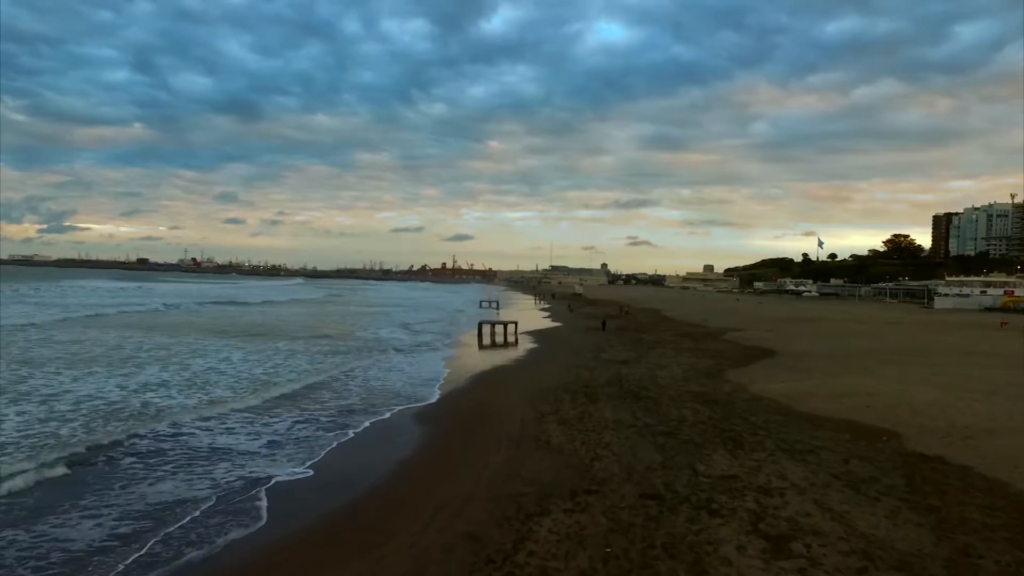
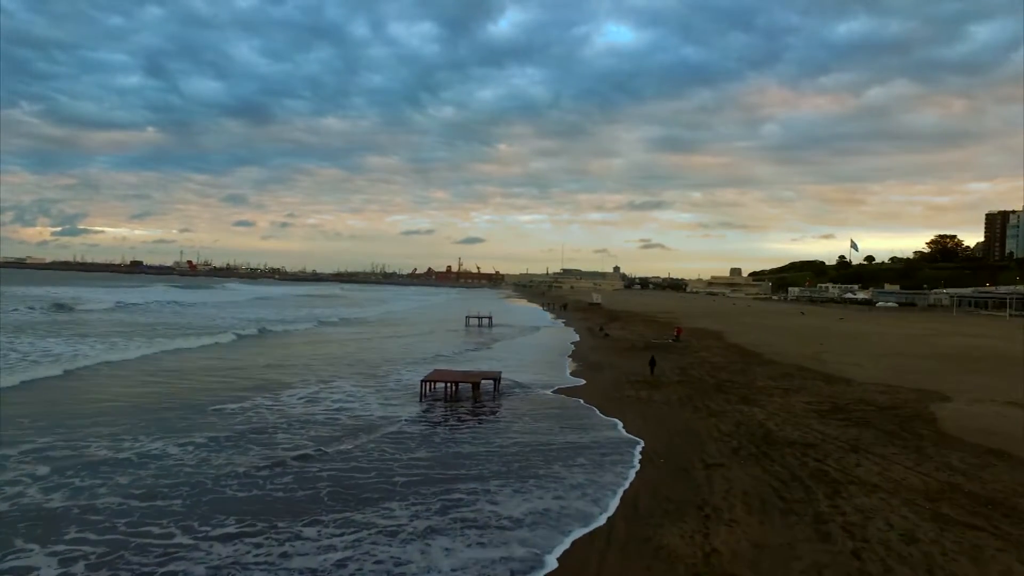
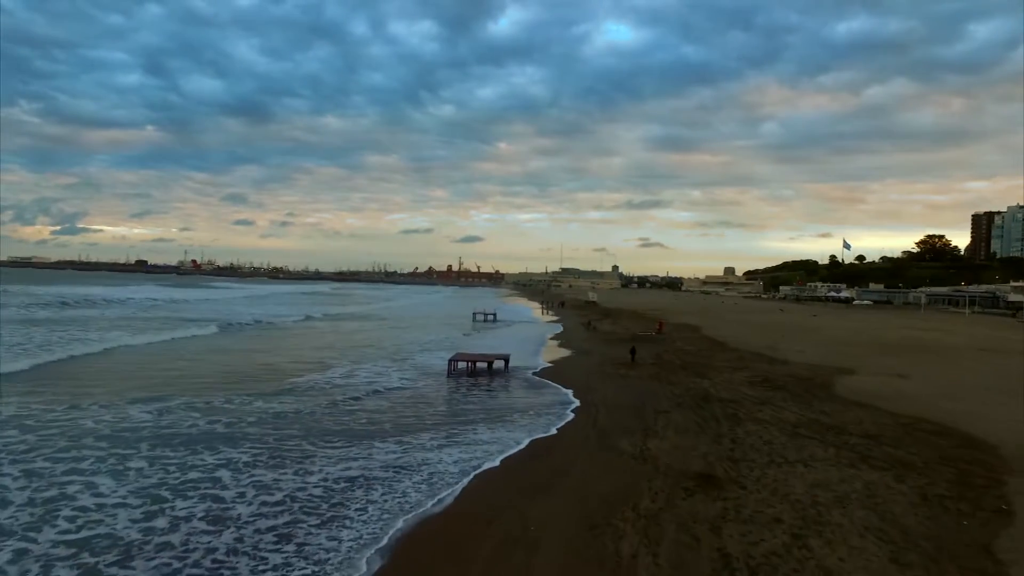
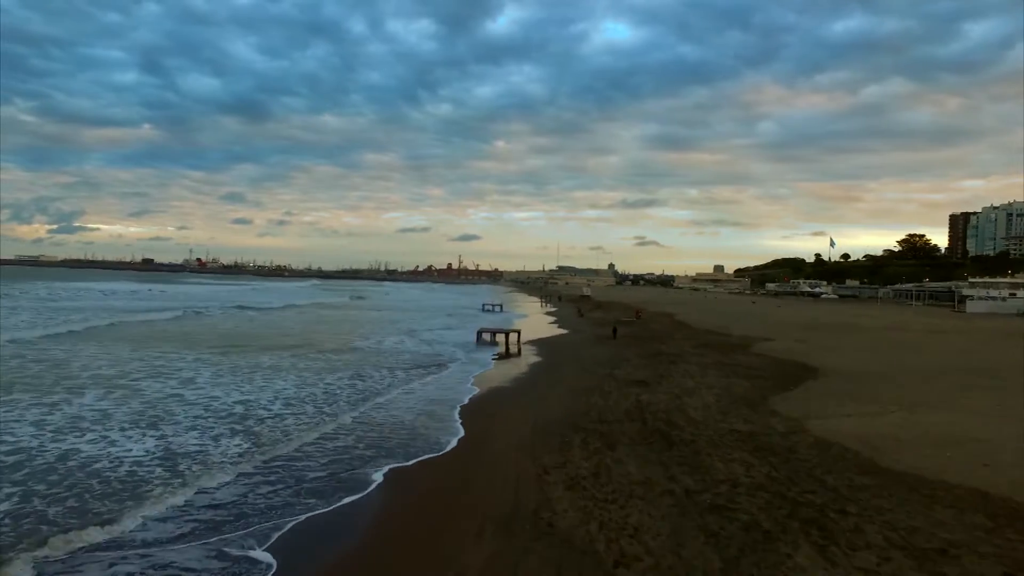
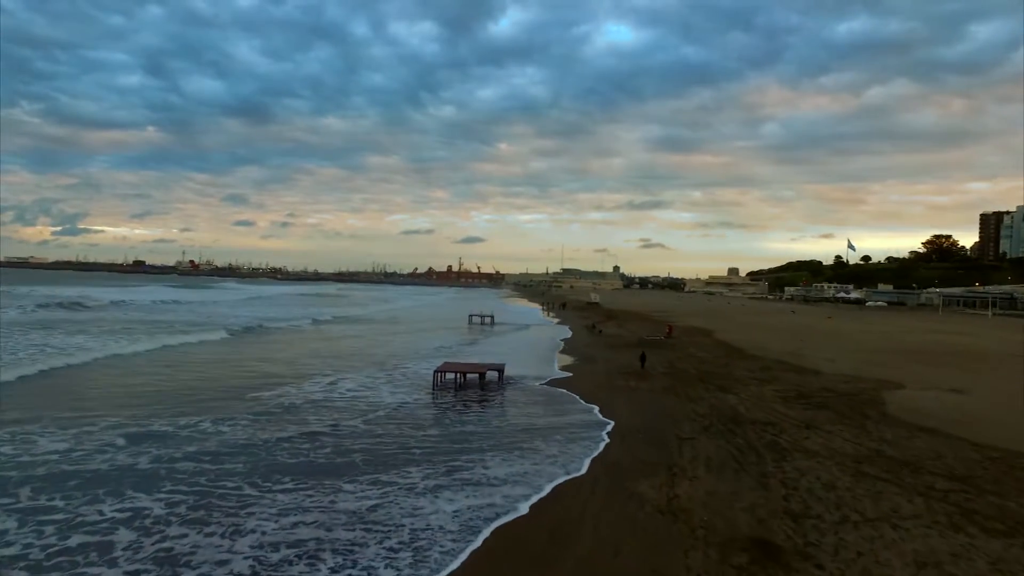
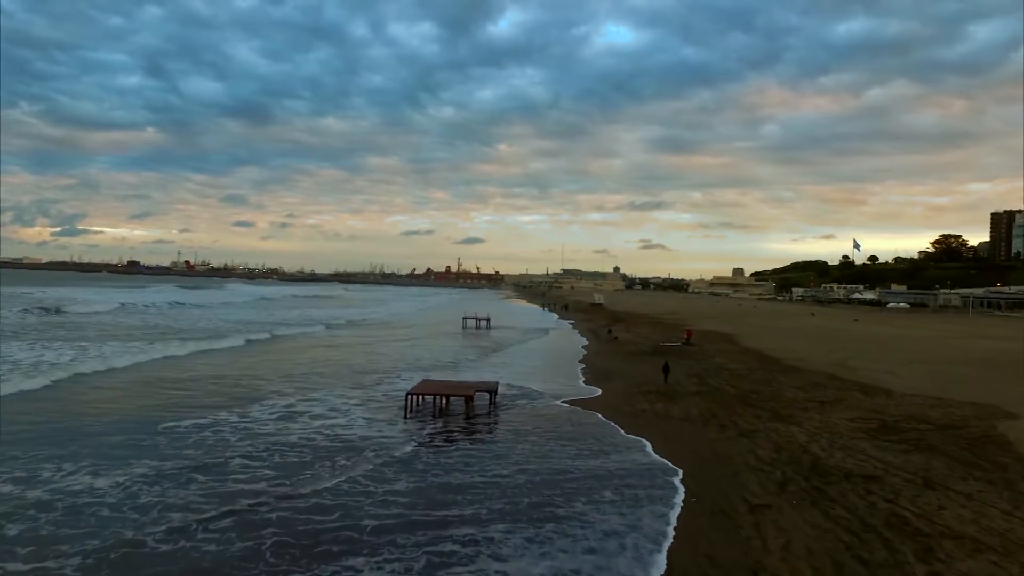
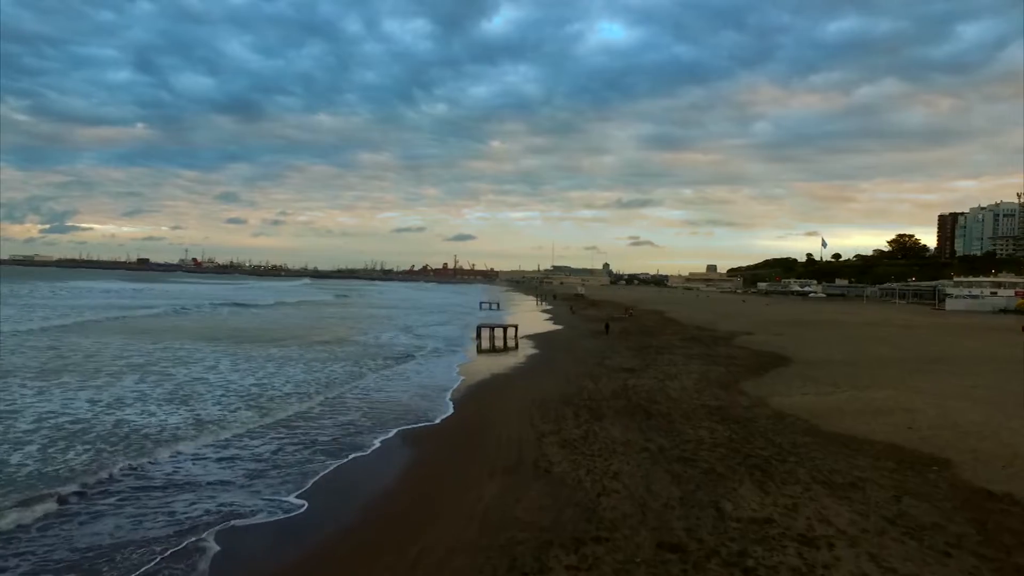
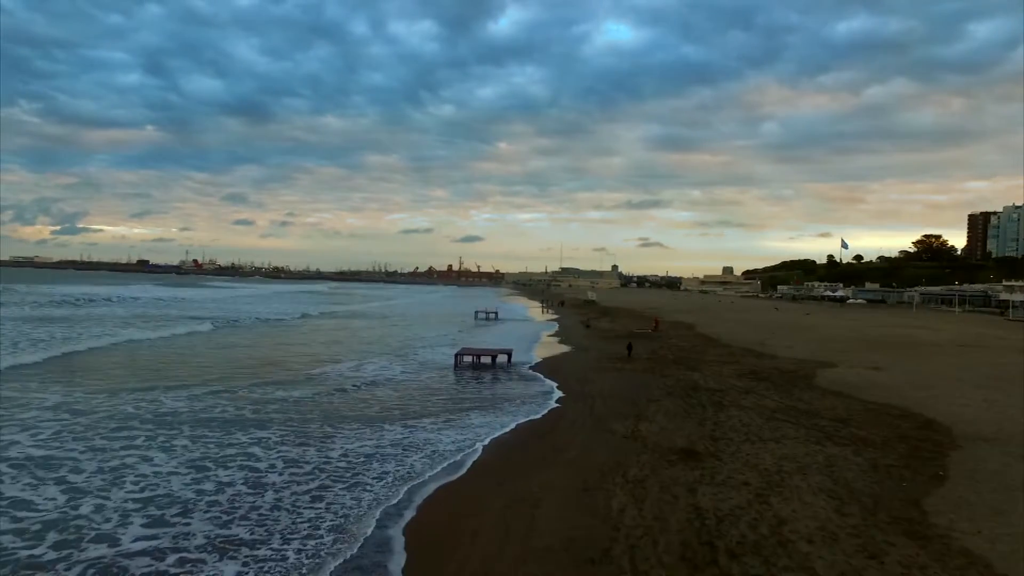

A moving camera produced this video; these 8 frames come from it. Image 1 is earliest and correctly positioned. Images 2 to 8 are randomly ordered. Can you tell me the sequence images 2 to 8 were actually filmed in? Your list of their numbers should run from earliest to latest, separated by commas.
7, 4, 8, 3, 5, 2, 6
